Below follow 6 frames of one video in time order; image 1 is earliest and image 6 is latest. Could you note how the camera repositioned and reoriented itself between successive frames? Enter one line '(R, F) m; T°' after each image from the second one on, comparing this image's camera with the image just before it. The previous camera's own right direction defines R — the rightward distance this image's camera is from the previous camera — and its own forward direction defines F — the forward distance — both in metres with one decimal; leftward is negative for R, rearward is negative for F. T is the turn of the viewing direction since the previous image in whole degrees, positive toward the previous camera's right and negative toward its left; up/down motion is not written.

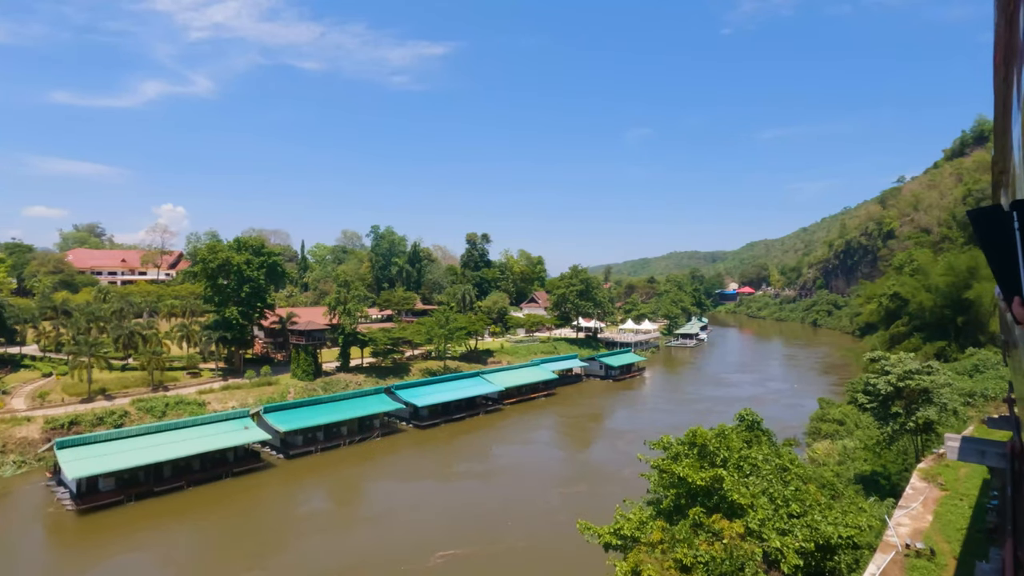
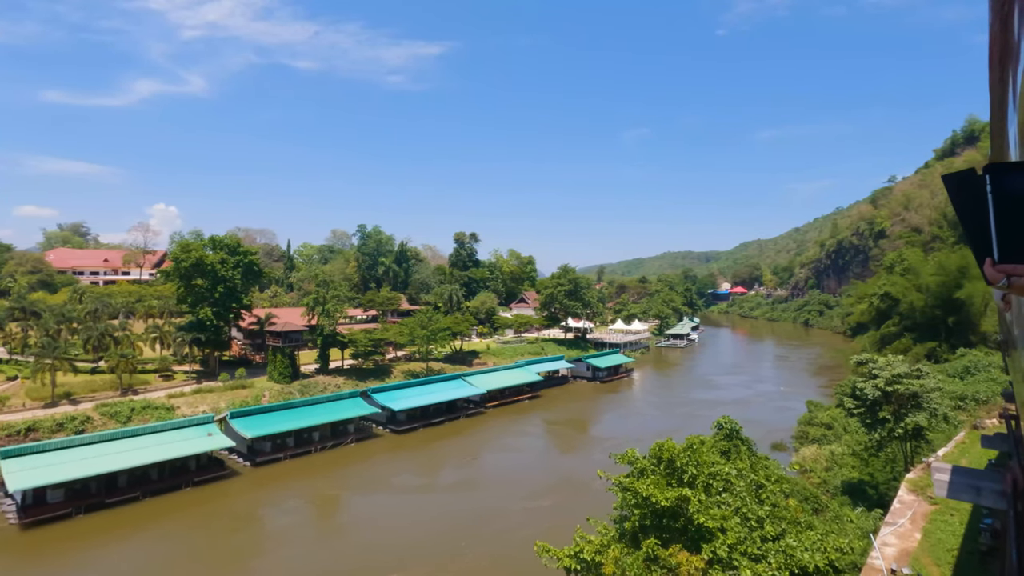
(+0.6, +0.7) m; +1°
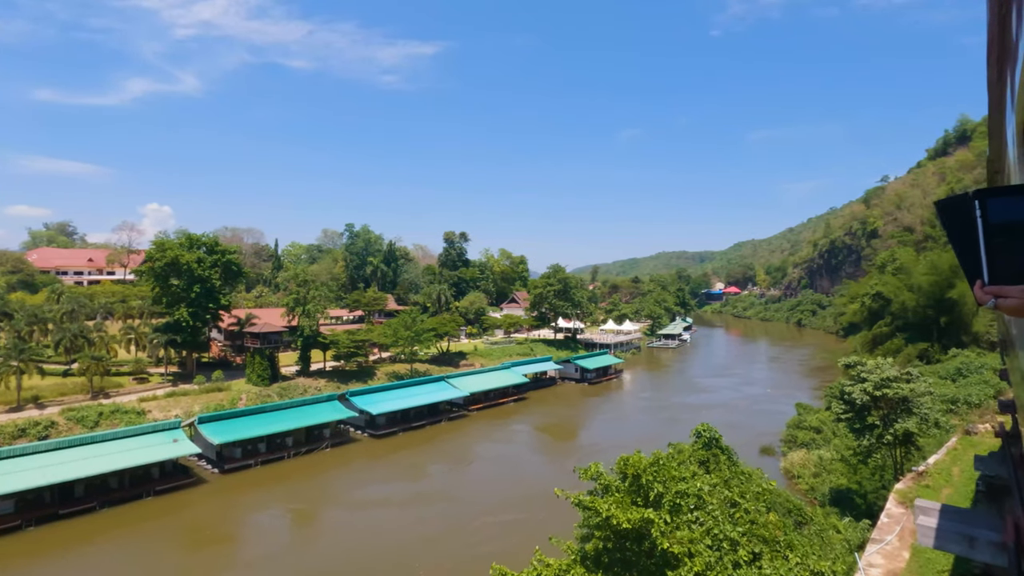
(+0.5, +0.6) m; 0°
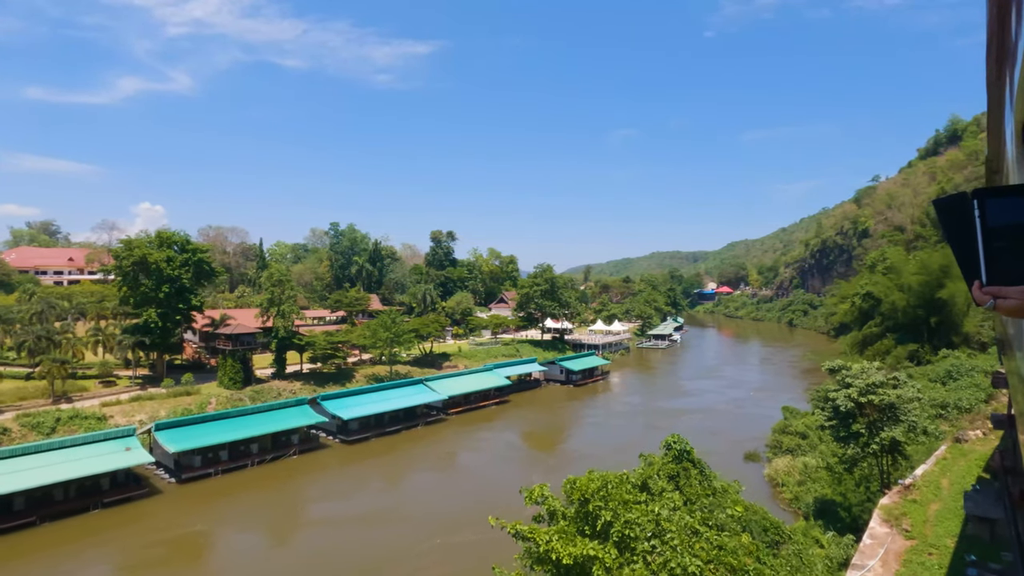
(+0.7, +0.8) m; +1°
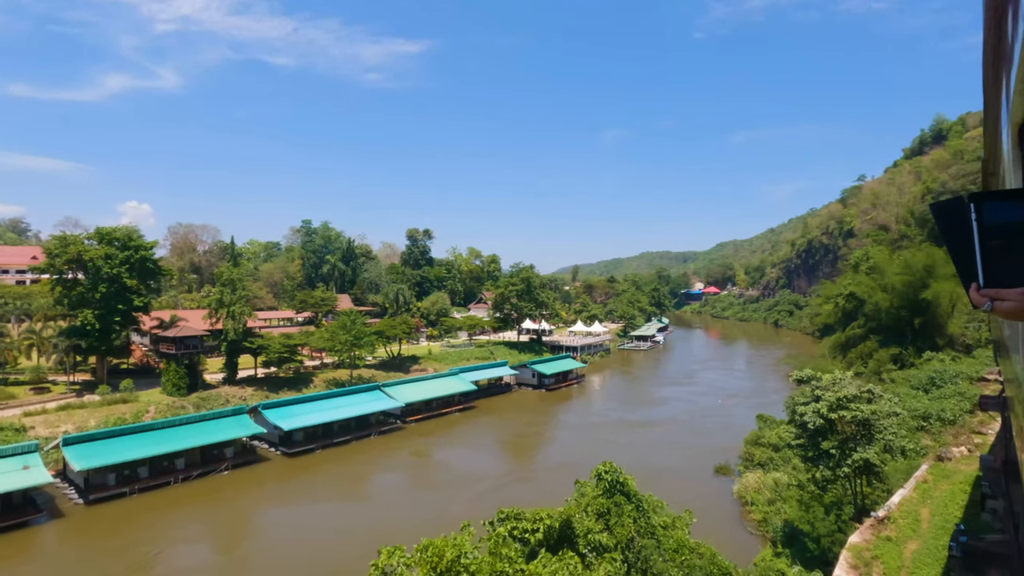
(+1.3, +1.4) m; +1°
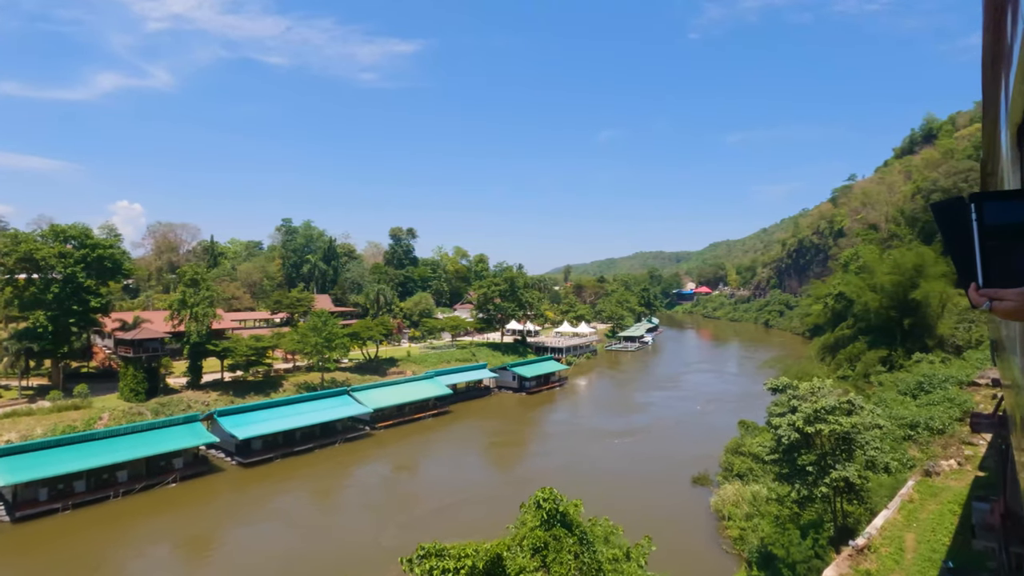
(+0.8, +1.0) m; +1°
